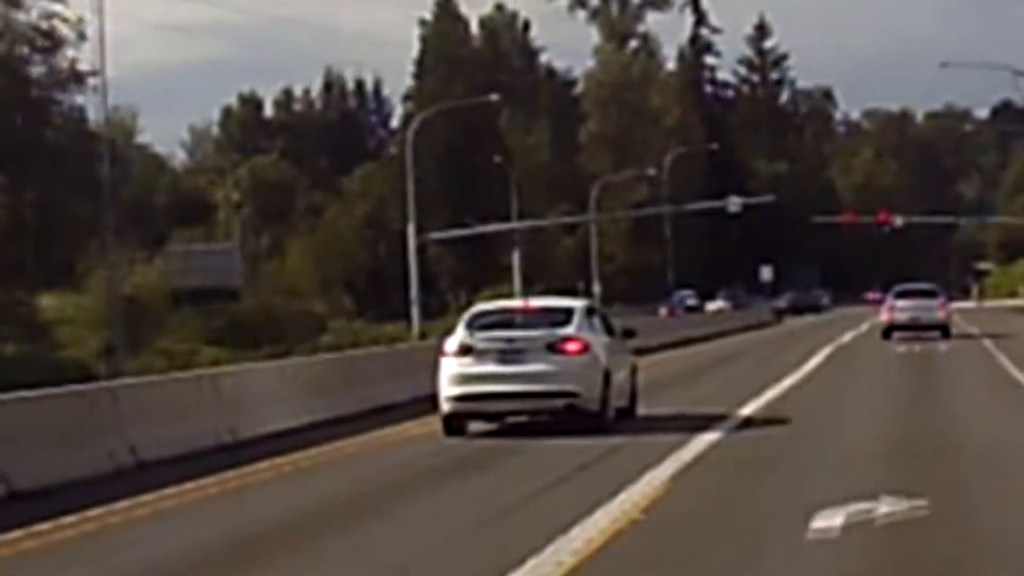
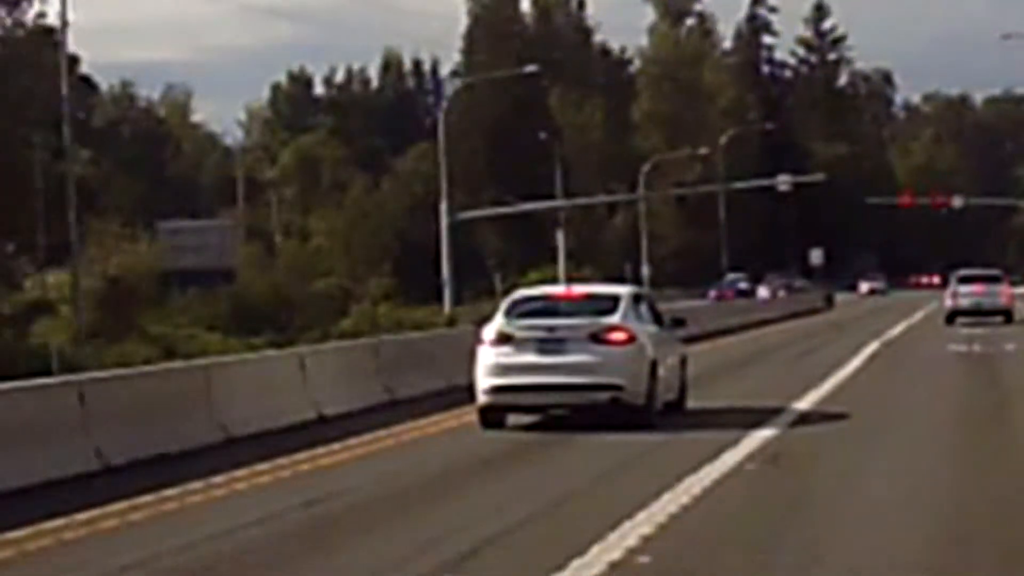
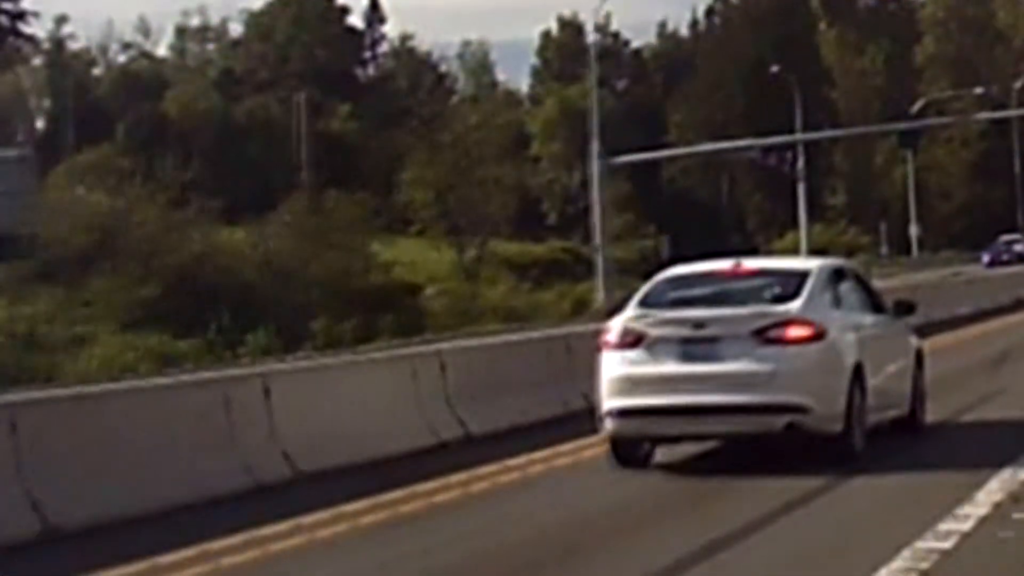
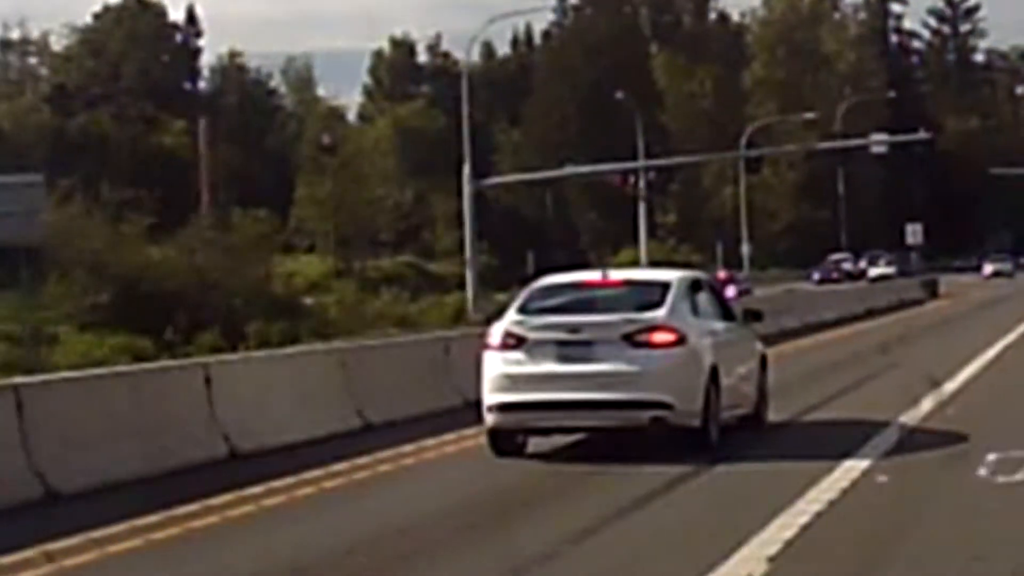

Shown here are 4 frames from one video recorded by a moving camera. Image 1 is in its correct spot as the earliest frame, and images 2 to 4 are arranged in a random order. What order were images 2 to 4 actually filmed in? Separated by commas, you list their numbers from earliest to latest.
2, 4, 3
